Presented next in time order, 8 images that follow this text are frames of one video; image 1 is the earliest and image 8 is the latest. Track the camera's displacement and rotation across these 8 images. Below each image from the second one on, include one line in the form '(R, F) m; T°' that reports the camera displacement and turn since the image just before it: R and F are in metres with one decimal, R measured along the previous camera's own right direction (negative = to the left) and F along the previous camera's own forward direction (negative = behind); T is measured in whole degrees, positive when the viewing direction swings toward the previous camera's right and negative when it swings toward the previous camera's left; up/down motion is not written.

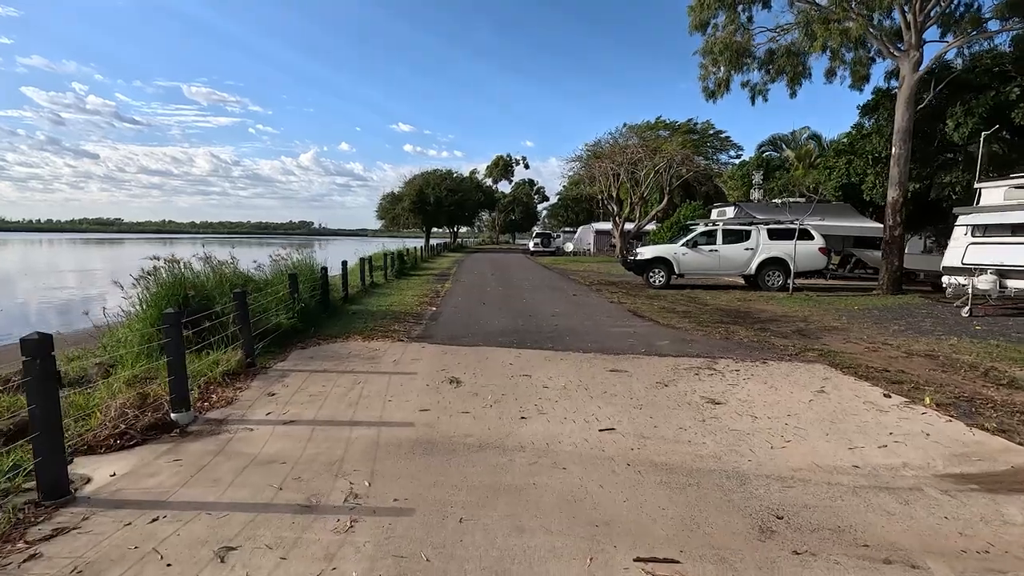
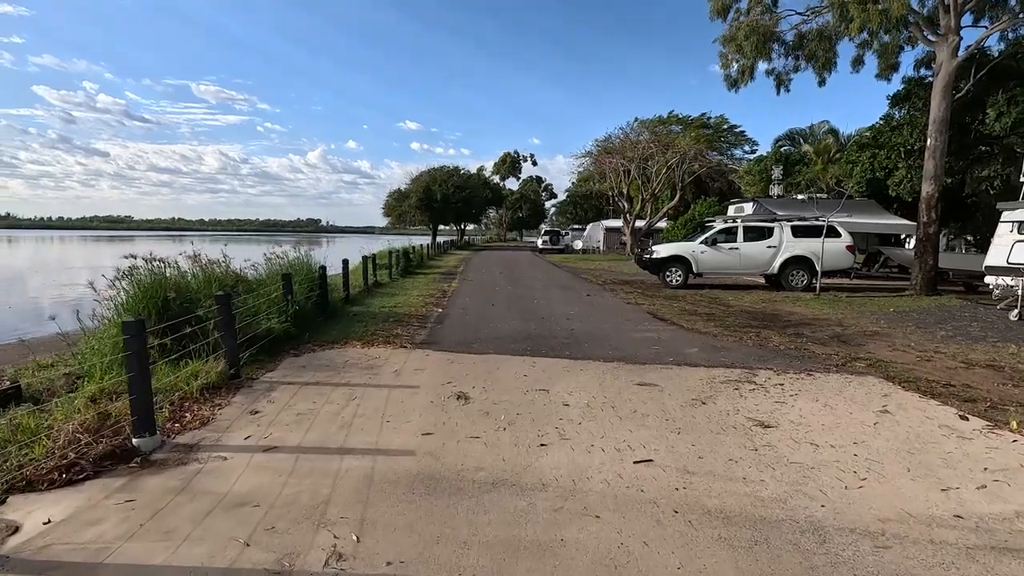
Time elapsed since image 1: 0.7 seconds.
(-0.1, +0.8) m; -1°
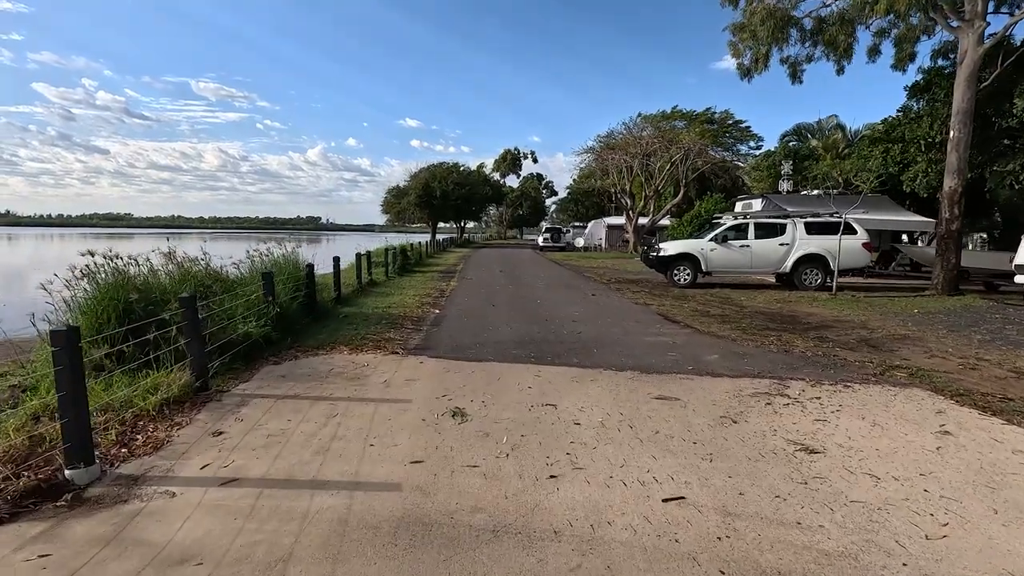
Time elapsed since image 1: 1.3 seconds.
(0.0, +0.7) m; 0°
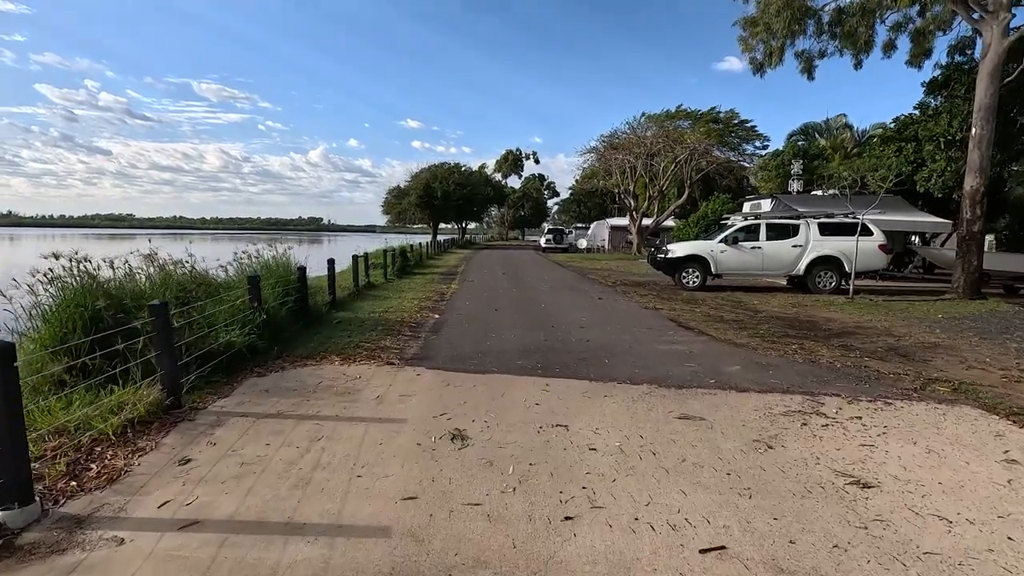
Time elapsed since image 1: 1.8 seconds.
(0.0, +0.6) m; 0°
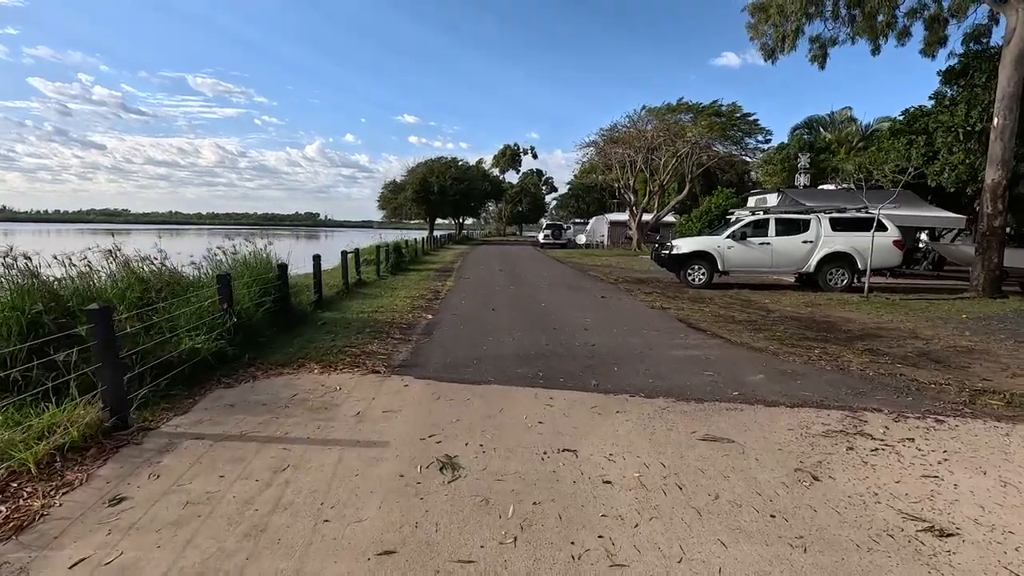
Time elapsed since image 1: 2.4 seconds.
(0.0, +0.7) m; 0°
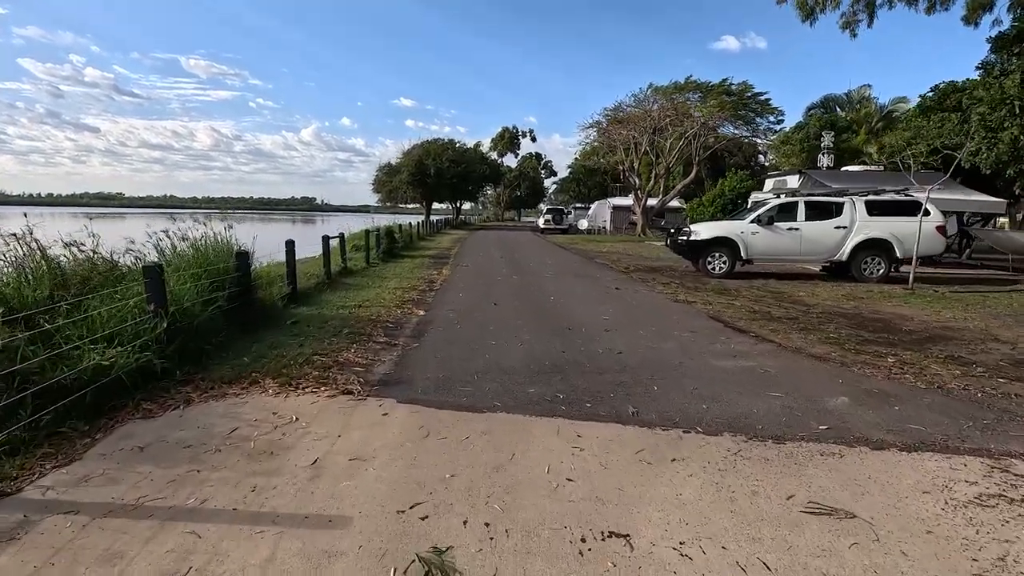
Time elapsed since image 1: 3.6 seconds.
(-0.1, +1.4) m; 0°
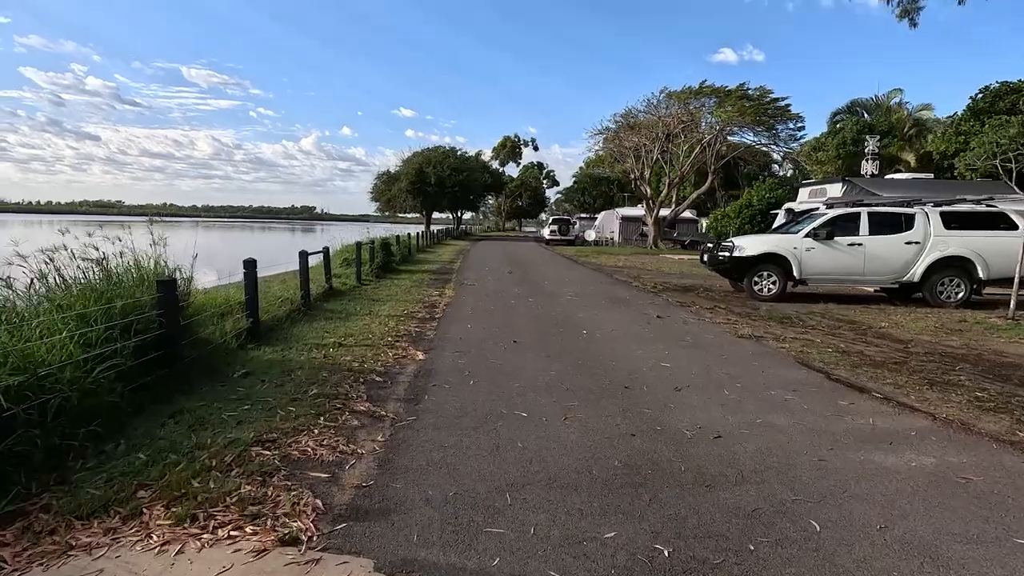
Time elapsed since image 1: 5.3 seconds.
(-0.3, +2.0) m; 0°
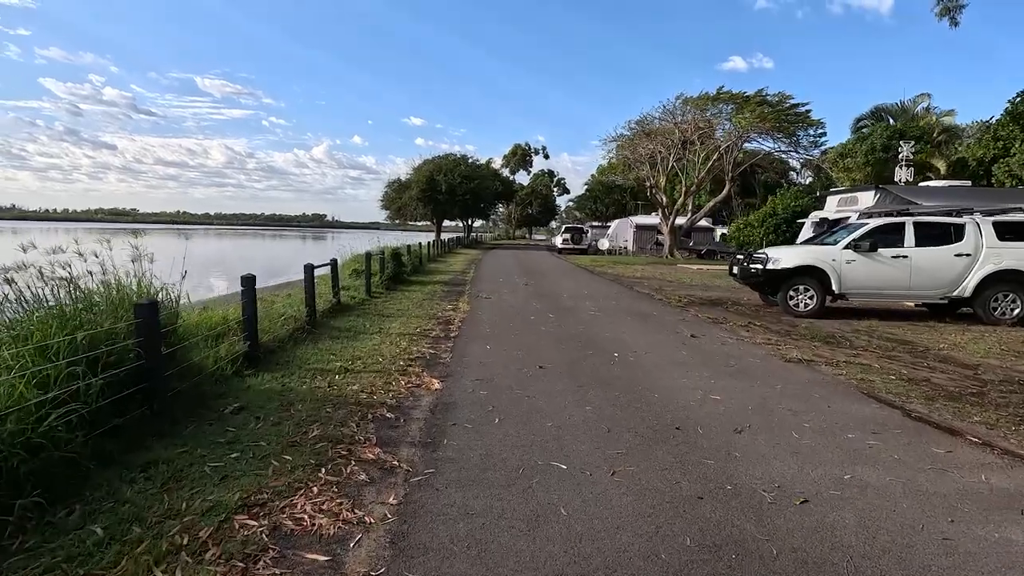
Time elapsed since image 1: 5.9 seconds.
(-0.2, +0.7) m; -1°
